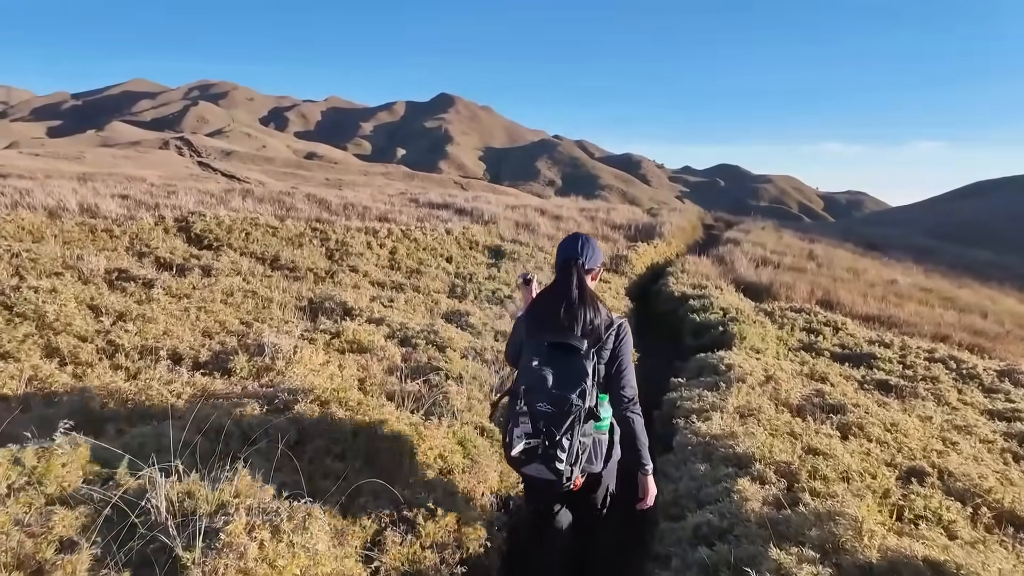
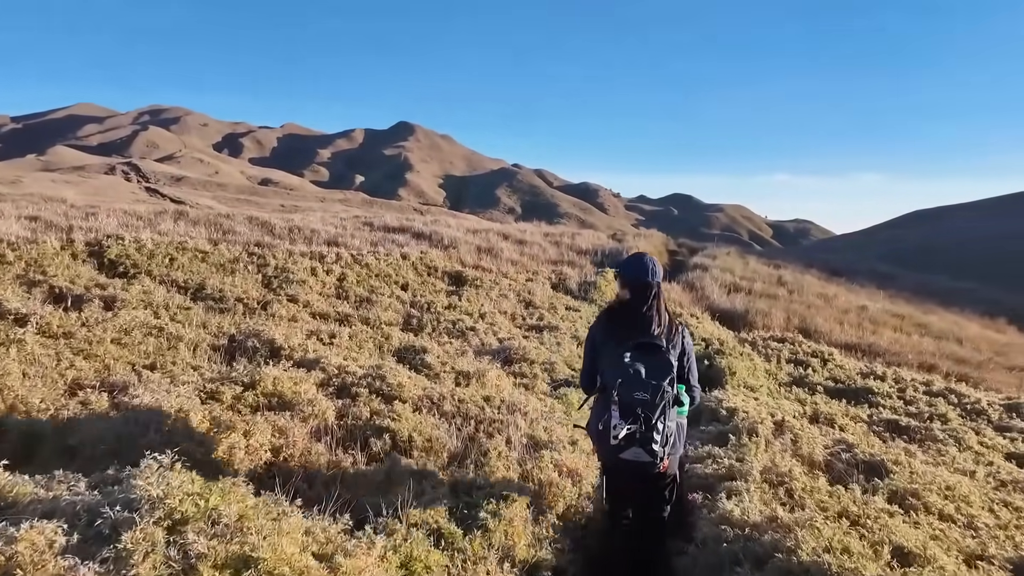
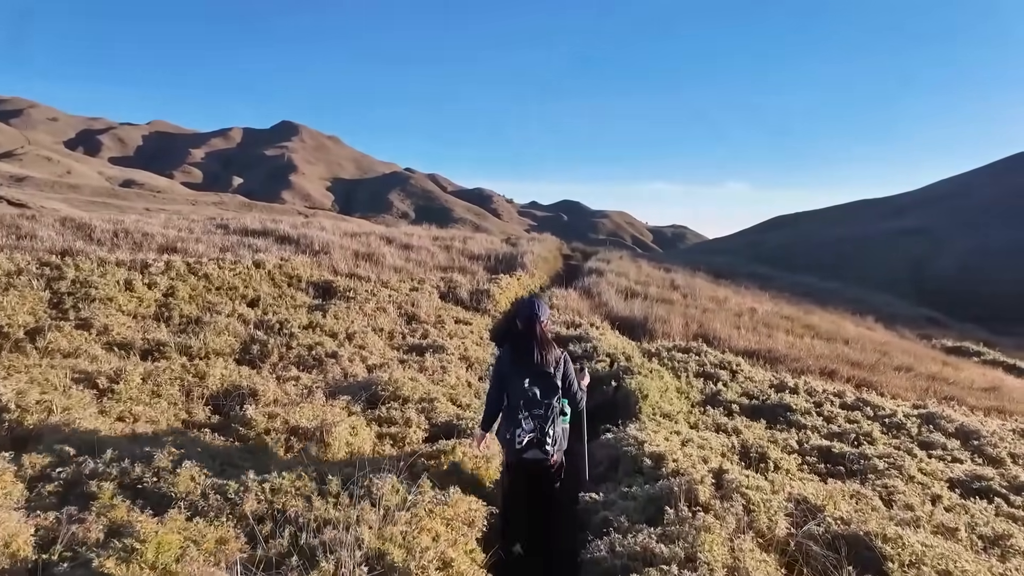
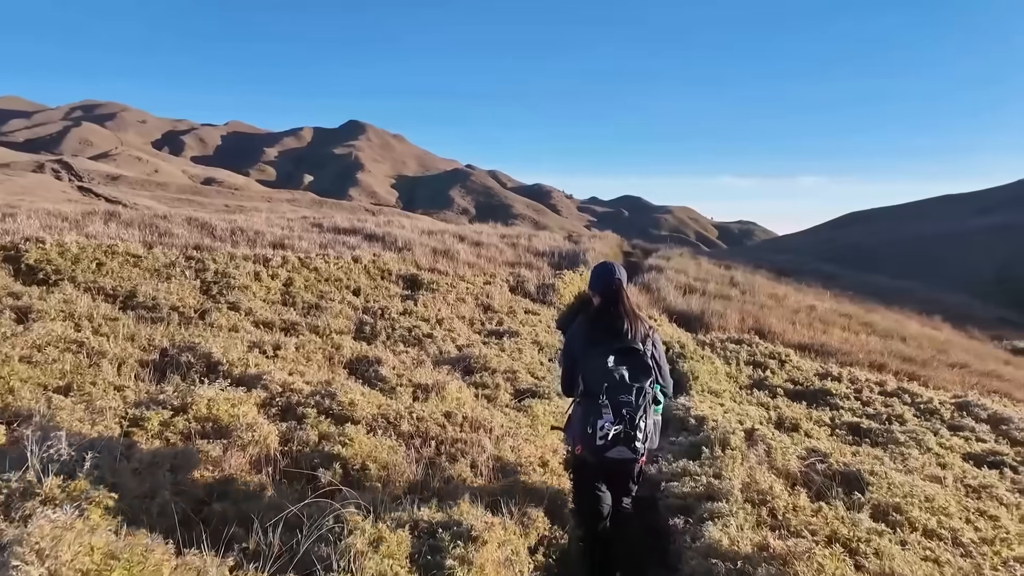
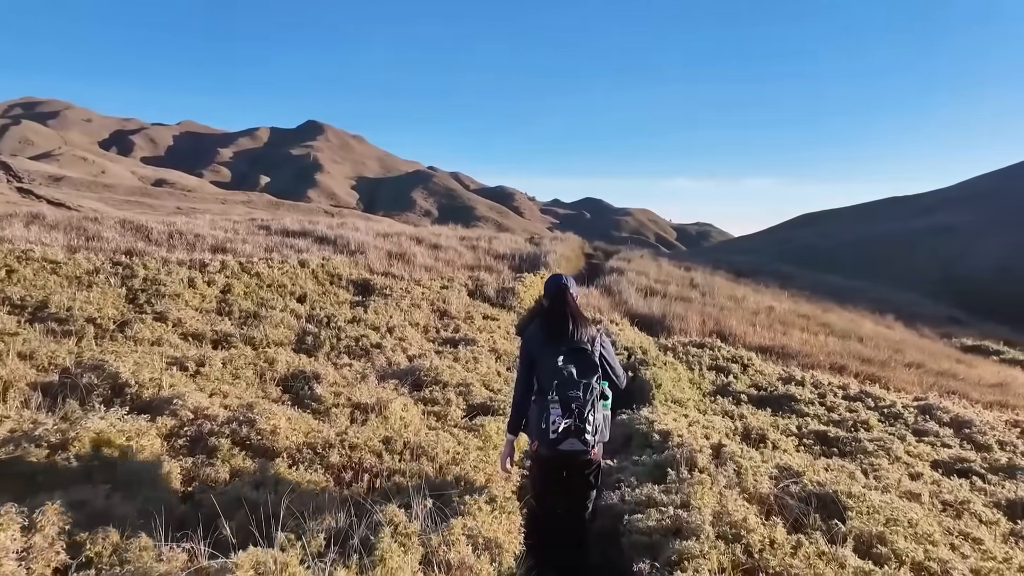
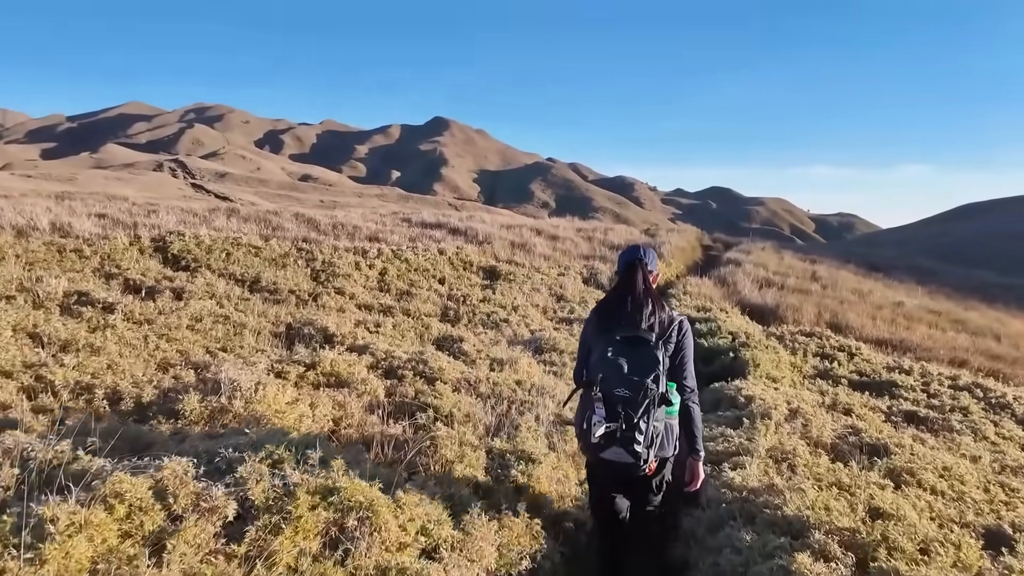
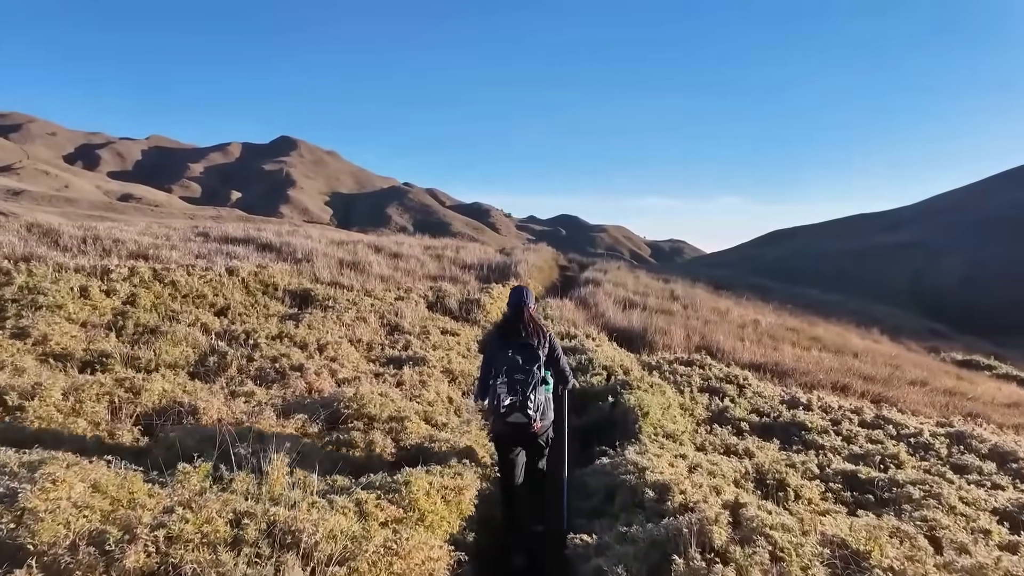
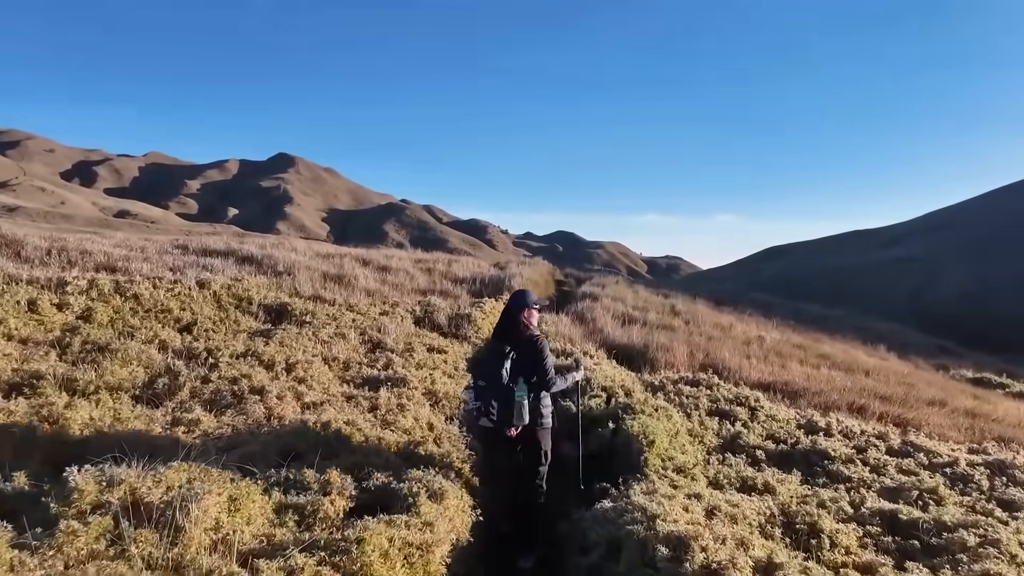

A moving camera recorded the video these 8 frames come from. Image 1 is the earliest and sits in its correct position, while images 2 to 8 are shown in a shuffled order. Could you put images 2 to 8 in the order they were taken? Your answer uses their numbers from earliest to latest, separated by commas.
6, 2, 4, 5, 3, 7, 8
